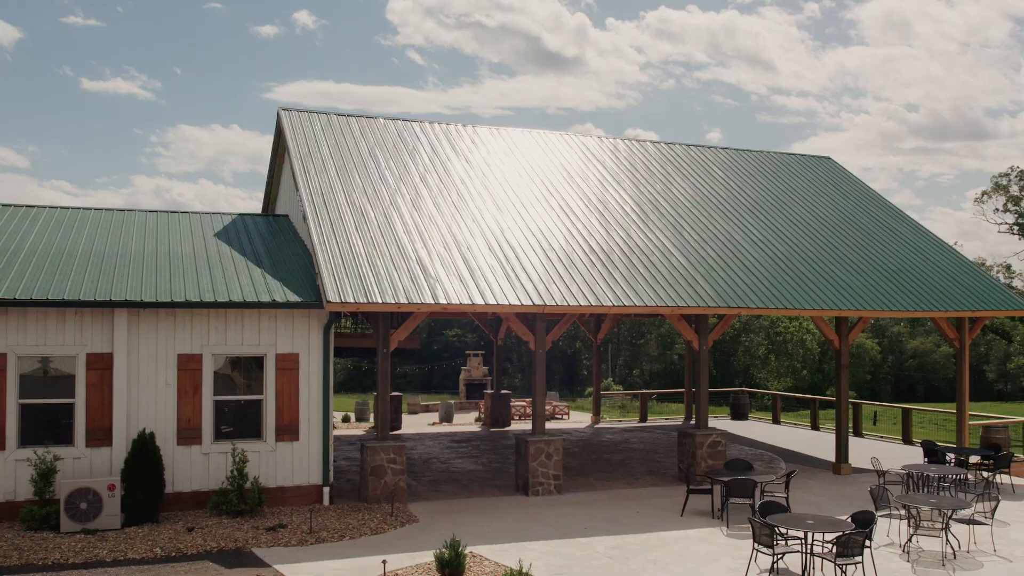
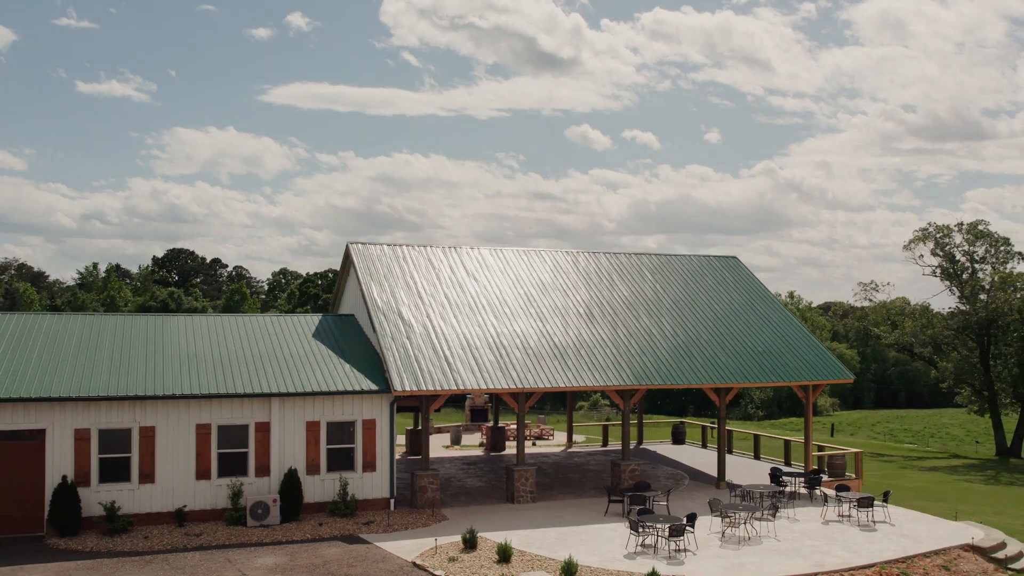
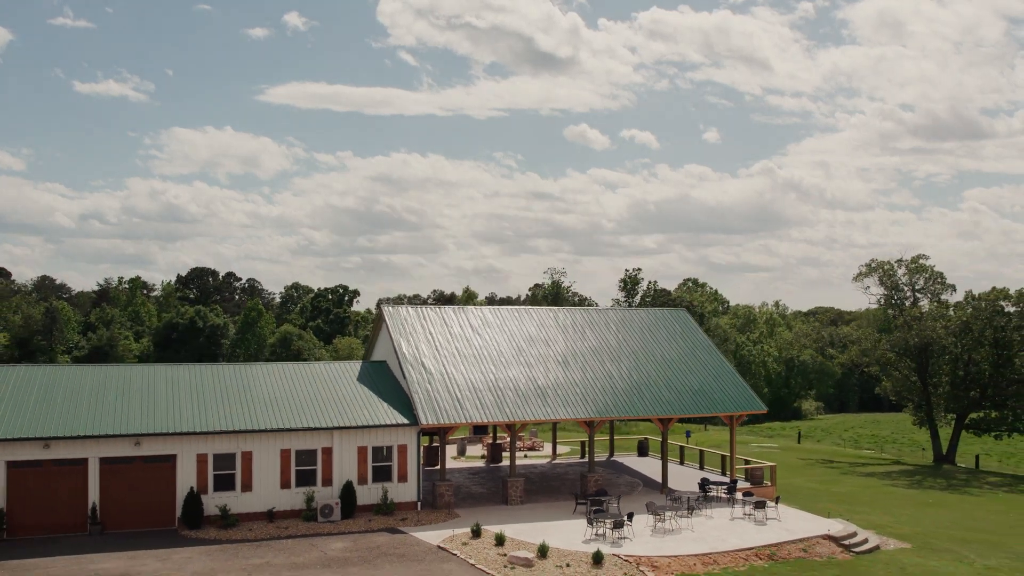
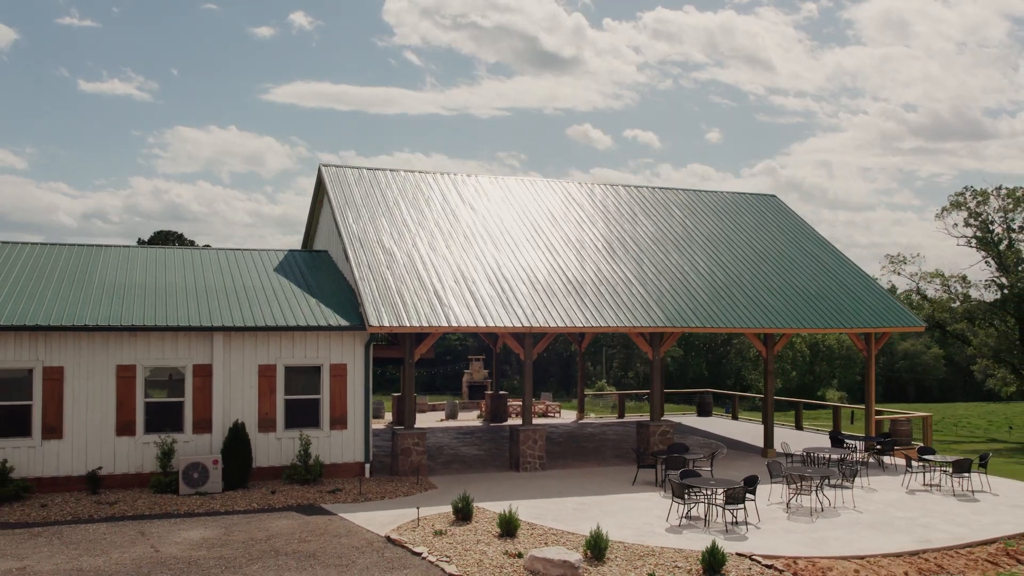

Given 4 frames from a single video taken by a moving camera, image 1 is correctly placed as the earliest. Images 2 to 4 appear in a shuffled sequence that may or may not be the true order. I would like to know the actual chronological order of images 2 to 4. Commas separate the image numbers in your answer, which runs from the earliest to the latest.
4, 2, 3
